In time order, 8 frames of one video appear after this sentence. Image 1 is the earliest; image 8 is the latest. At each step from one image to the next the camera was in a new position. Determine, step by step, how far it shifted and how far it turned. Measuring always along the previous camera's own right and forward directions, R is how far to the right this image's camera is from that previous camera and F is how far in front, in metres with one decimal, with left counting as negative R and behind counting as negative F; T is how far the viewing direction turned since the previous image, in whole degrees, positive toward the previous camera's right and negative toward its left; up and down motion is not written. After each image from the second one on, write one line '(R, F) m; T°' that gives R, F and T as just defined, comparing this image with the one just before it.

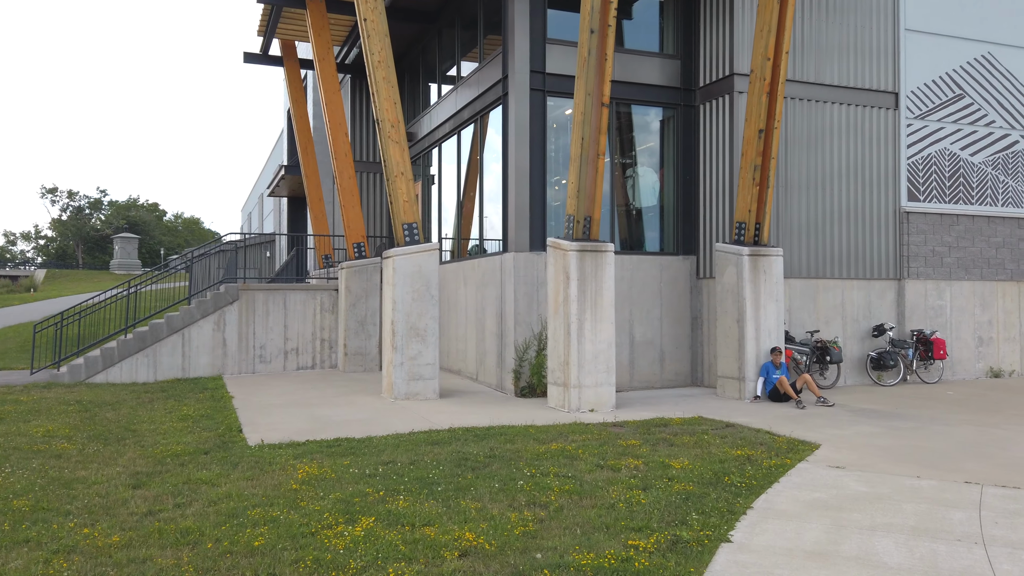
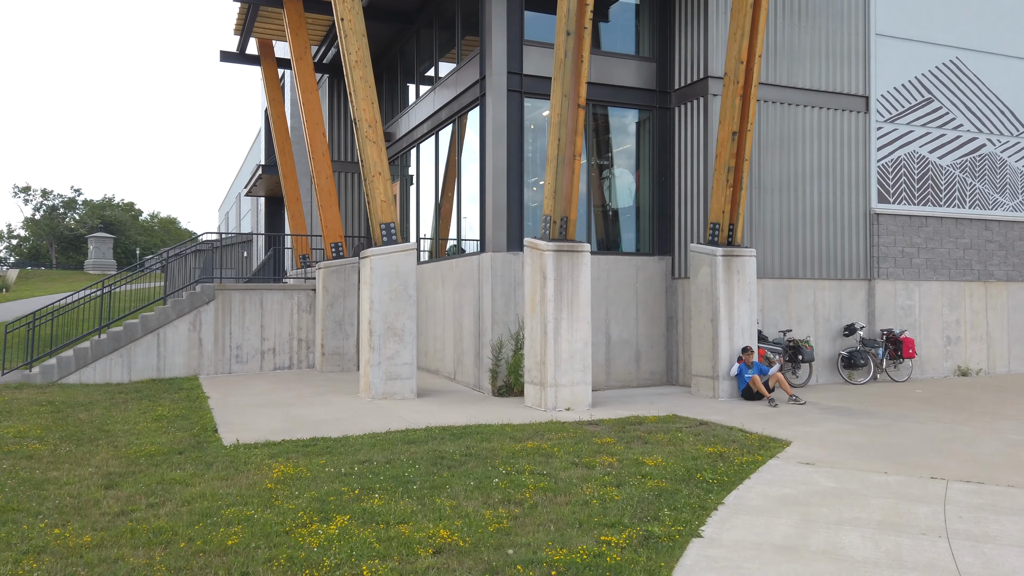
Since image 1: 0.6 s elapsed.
(0.0, -0.1) m; +2°
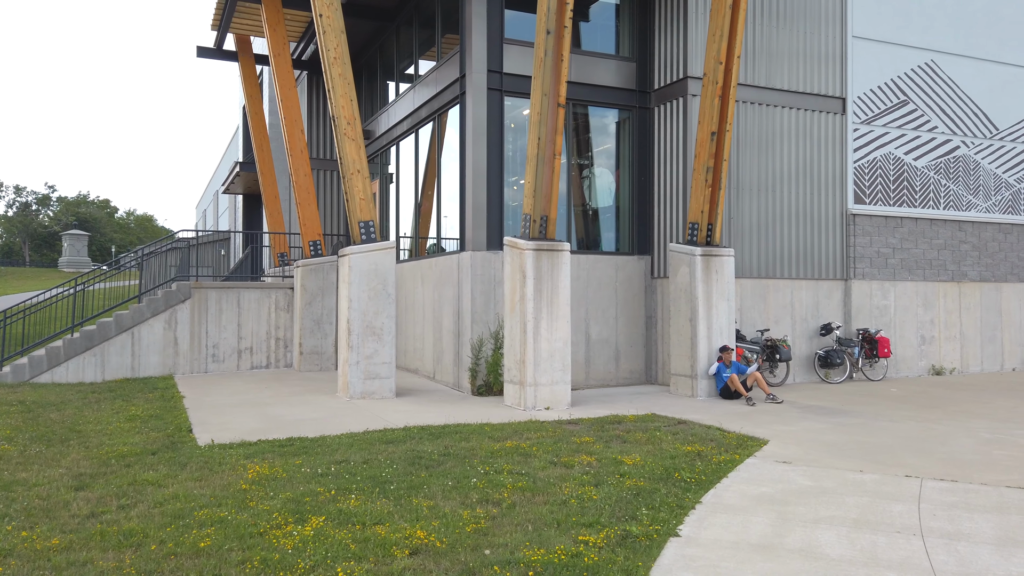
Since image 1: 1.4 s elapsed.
(0.0, 0.0) m; +1°
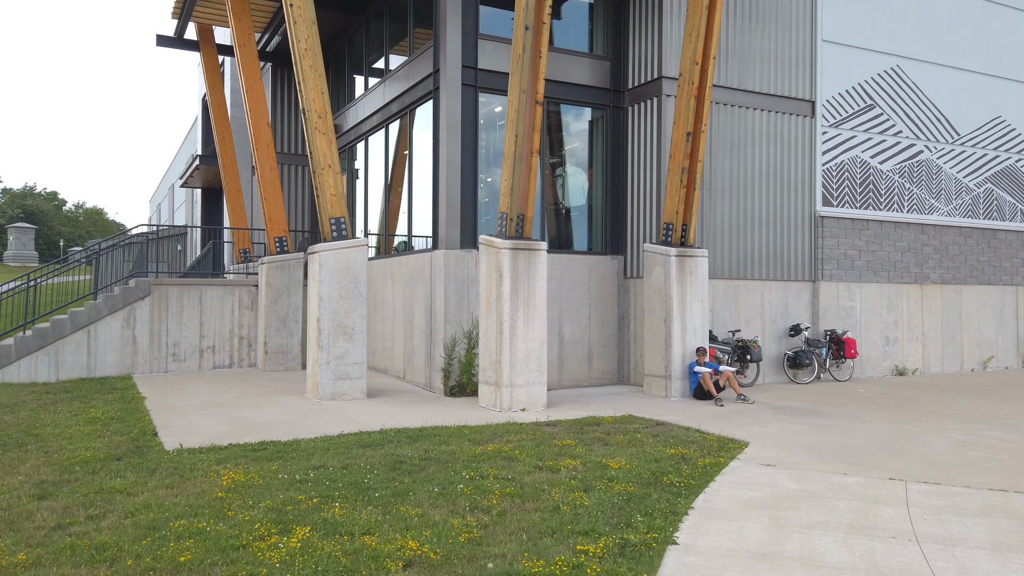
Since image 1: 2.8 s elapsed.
(-0.2, +0.2) m; +3°
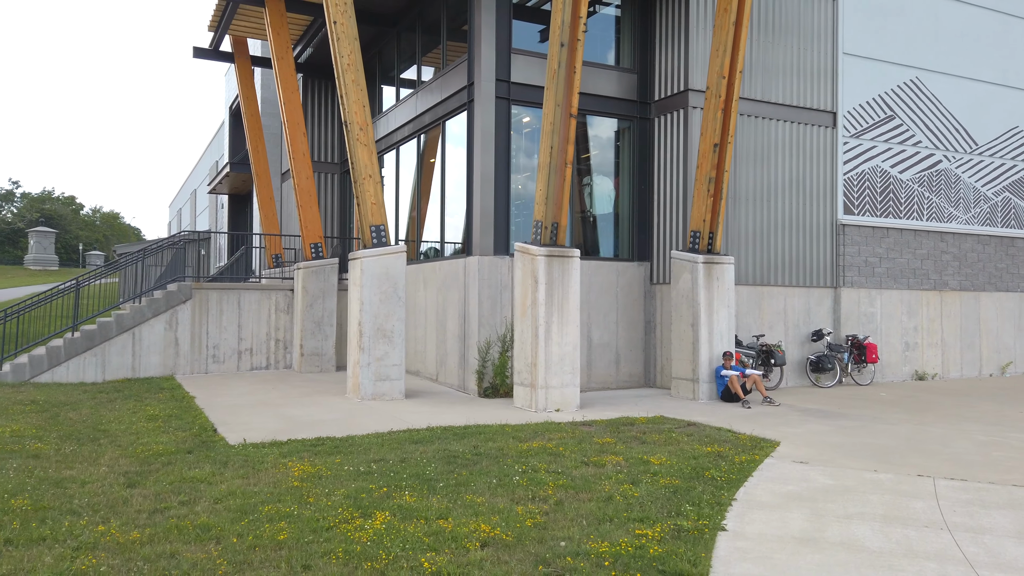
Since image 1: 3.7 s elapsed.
(-0.4, -0.4) m; -1°
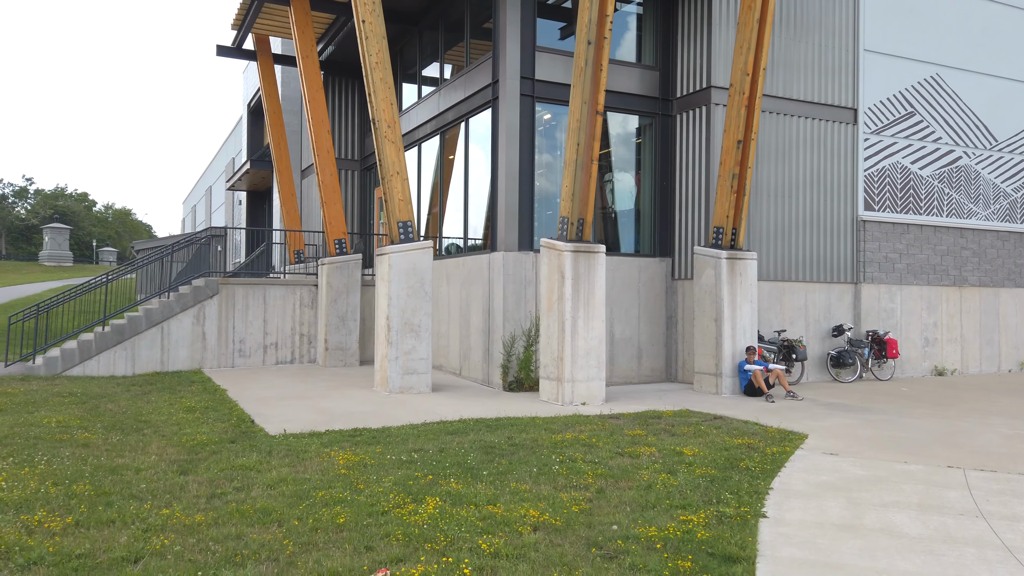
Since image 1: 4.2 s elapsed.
(-0.3, -0.2) m; -1°
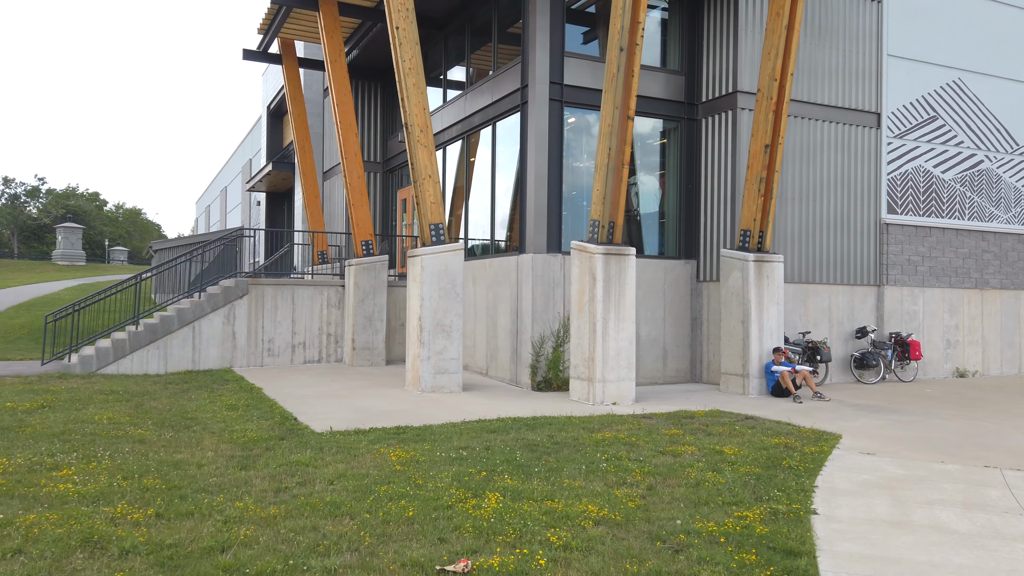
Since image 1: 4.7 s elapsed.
(-0.4, -0.2) m; 0°
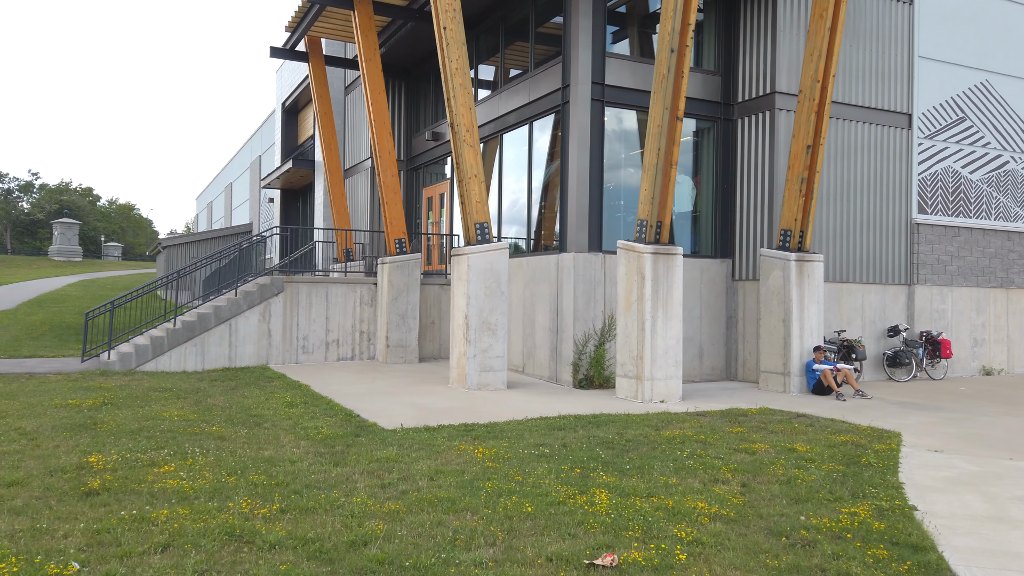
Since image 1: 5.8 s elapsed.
(-0.9, -0.1) m; +1°
